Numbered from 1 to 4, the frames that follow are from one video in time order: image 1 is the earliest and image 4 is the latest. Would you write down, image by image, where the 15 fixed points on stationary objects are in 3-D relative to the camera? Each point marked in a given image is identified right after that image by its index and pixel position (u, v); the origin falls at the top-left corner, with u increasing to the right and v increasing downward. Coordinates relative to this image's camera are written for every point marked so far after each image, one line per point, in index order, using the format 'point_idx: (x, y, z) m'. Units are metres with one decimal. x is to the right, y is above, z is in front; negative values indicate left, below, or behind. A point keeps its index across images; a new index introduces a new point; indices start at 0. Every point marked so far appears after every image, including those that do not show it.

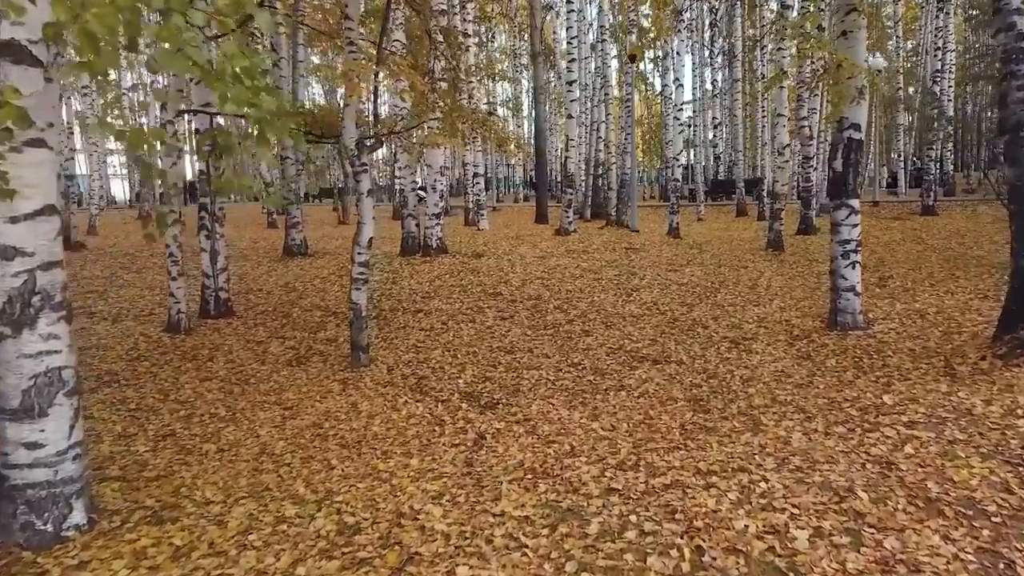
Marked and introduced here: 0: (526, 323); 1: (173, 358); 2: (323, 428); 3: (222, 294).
0: (+0.2, -0.5, +8.8) m
1: (-4.2, -0.9, +7.9) m
2: (-1.7, -1.2, +5.7) m
3: (-4.5, -0.1, +10.0) m
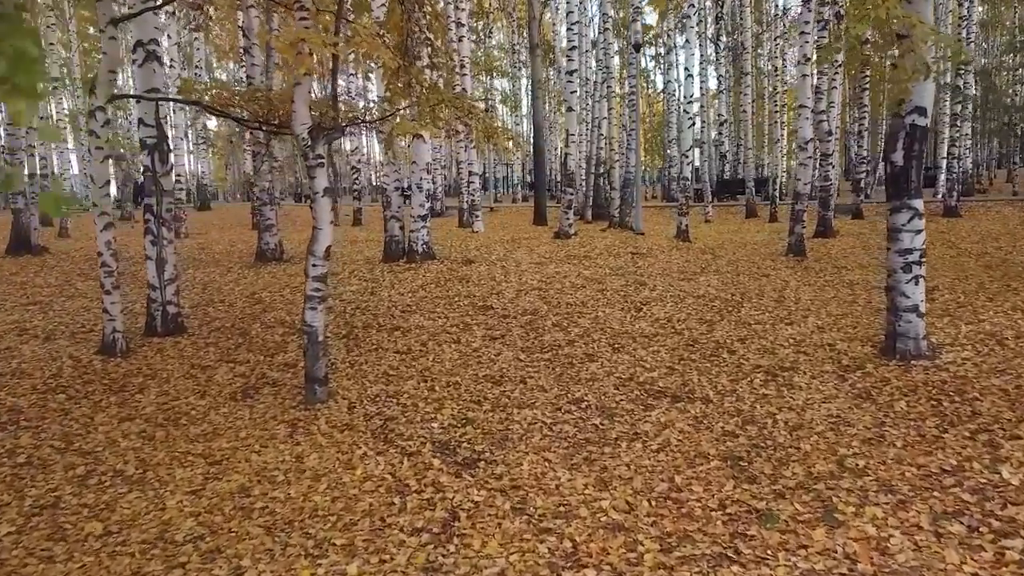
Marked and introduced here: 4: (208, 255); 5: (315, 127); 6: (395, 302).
0: (+0.1, -0.7, +7.5) m
1: (-4.3, -1.1, +6.6) m
2: (-1.8, -1.4, +4.4) m
3: (-4.6, -0.3, +8.7) m
4: (-7.3, +0.8, +15.3) m
5: (-1.8, +1.5, +5.9) m
6: (-1.7, -0.2, +9.4) m
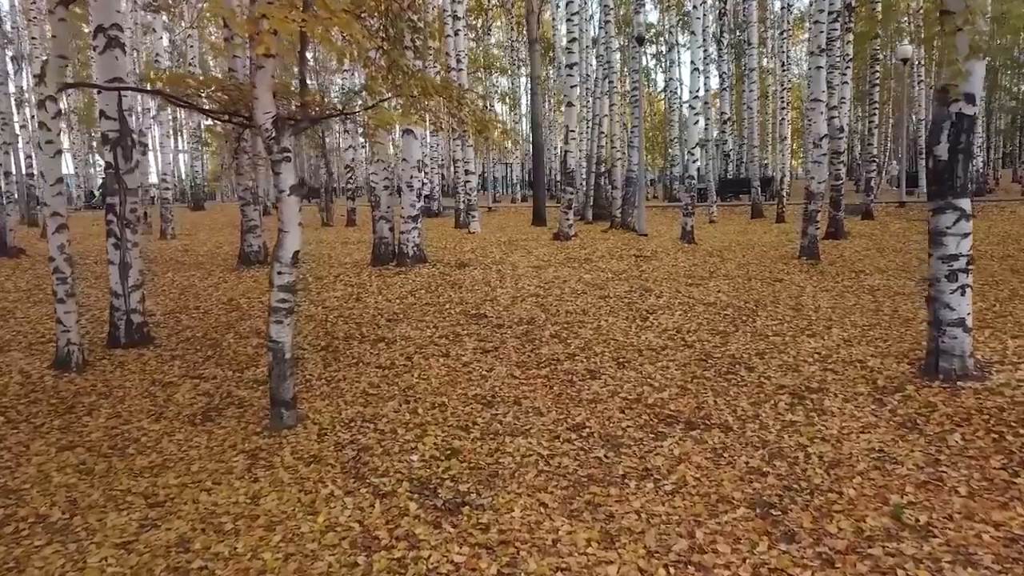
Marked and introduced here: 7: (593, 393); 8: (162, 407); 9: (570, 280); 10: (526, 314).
0: (0.0, -0.8, +6.8) m
1: (-4.4, -1.2, +5.9) m
2: (-1.9, -1.5, +3.7) m
3: (-4.7, -0.4, +8.0) m
4: (-7.3, +0.7, +14.6) m
5: (-1.9, +1.4, +5.2) m
6: (-1.8, -0.3, +8.7) m
7: (+0.7, -1.0, +5.8) m
8: (-3.3, -1.1, +6.1) m
9: (+0.9, +0.1, +10.1) m
10: (+0.2, -0.3, +8.3) m
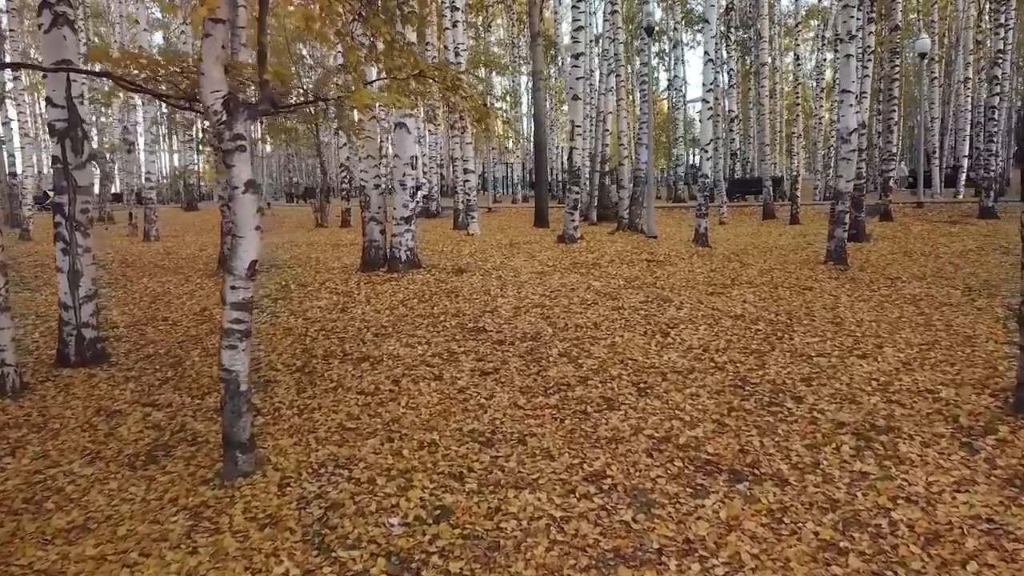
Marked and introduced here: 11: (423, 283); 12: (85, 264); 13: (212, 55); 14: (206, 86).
0: (0.0, -0.9, +5.9) m
1: (-4.4, -1.3, +5.0) m
2: (-1.8, -1.6, +2.7) m
3: (-4.7, -0.5, +7.0) m
4: (-7.3, +0.6, +13.6) m
5: (-1.9, +1.3, +4.3) m
6: (-1.8, -0.4, +7.8) m
7: (+0.8, -1.1, +4.9) m
8: (-3.3, -1.2, +5.1) m
9: (+1.0, 0.0, +9.2) m
10: (+0.2, -0.5, +7.3) m
11: (-1.3, +0.1, +9.6) m
12: (-4.6, +0.2, +6.8) m
13: (-2.0, +1.5, +4.2) m
14: (-2.0, +1.3, +4.2) m
